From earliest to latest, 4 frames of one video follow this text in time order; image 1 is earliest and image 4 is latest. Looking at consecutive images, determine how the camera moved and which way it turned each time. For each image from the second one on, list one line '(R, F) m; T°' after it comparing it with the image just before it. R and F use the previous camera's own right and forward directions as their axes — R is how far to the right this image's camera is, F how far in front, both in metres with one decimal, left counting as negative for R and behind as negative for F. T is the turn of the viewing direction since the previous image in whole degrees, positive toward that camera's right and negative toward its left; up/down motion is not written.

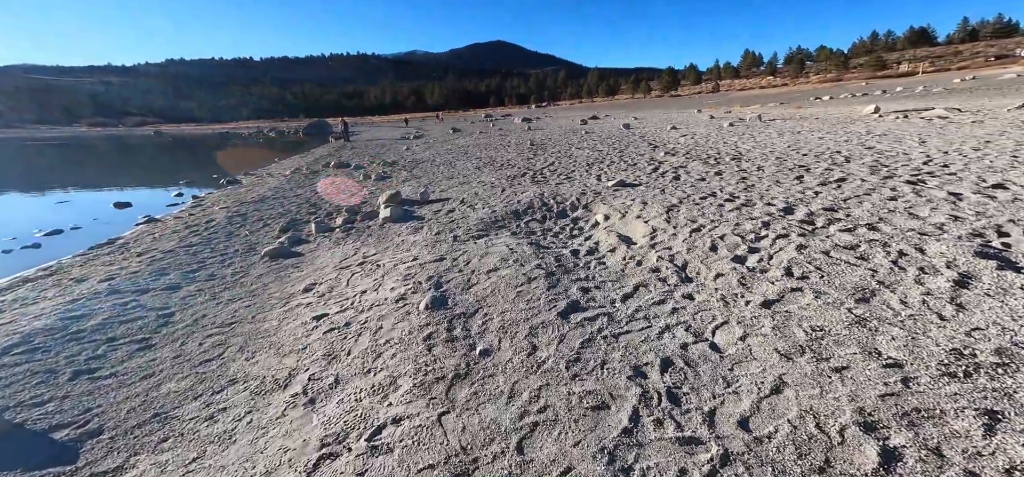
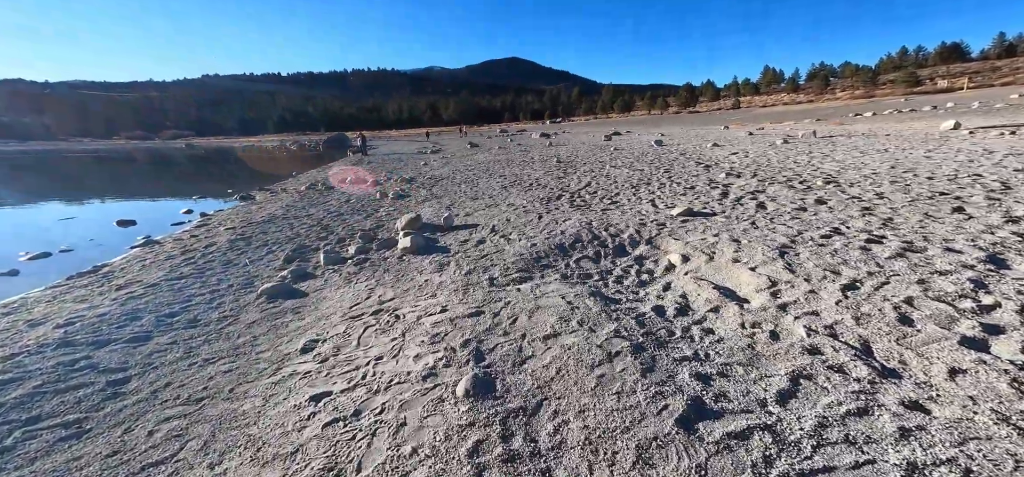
(-0.6, +1.2) m; -2°
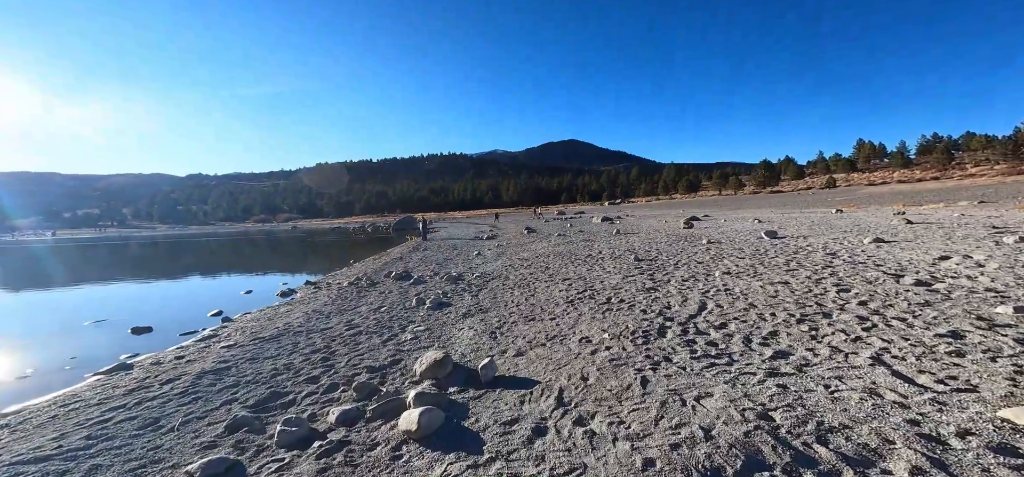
(-0.2, +2.8) m; -11°
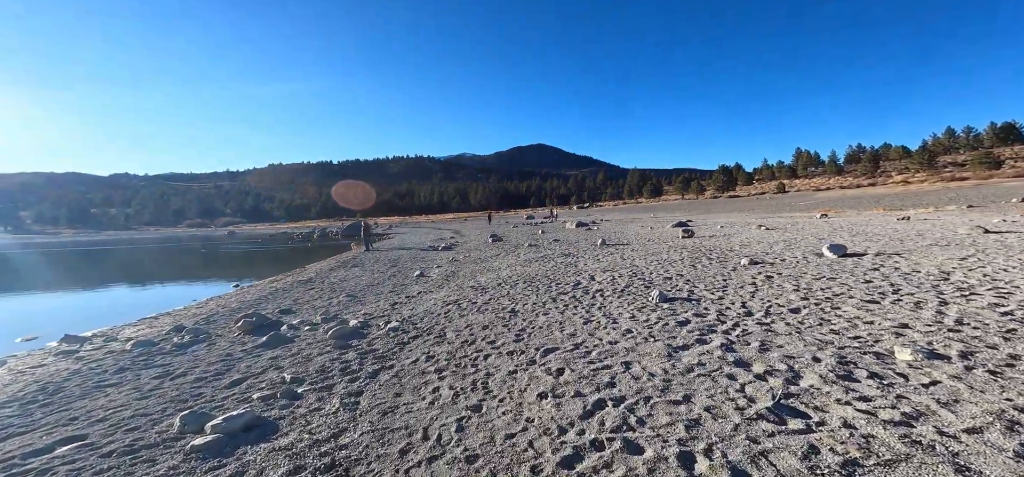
(+0.5, +5.4) m; +5°
